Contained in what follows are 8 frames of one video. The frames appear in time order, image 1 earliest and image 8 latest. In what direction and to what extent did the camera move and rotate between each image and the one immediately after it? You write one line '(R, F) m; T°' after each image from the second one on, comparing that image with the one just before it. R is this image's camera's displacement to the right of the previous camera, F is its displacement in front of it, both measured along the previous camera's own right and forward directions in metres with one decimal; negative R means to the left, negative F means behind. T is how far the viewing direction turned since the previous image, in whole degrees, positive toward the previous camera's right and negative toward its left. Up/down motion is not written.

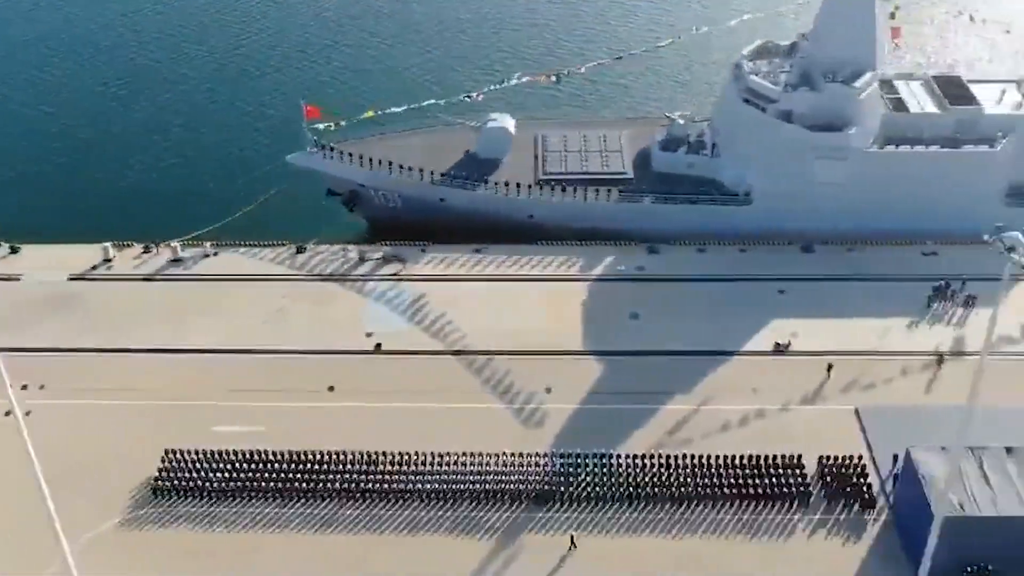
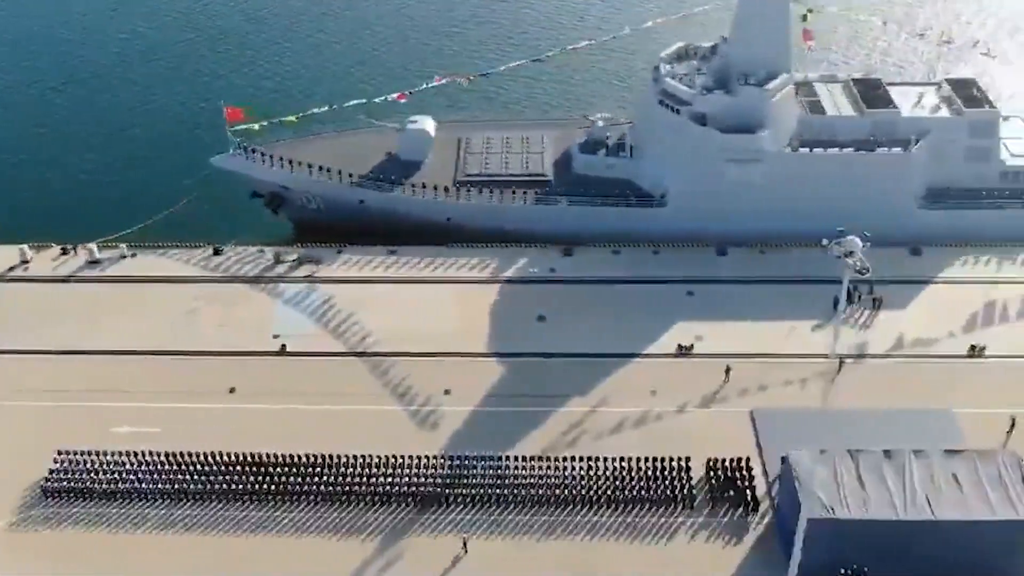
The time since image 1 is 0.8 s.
(+2.9, -0.1) m; 0°
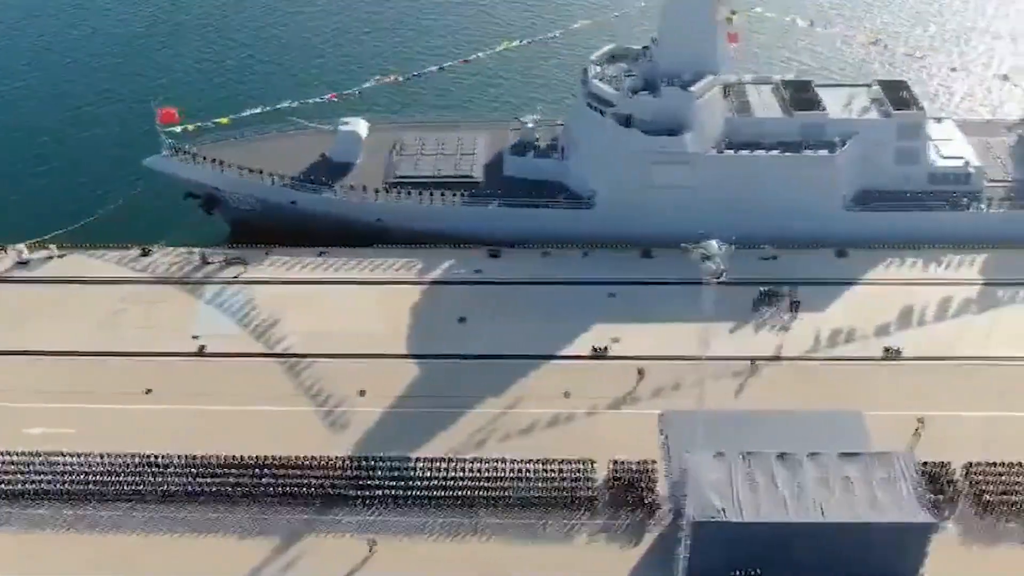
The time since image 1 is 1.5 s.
(+2.5, -0.1) m; 0°
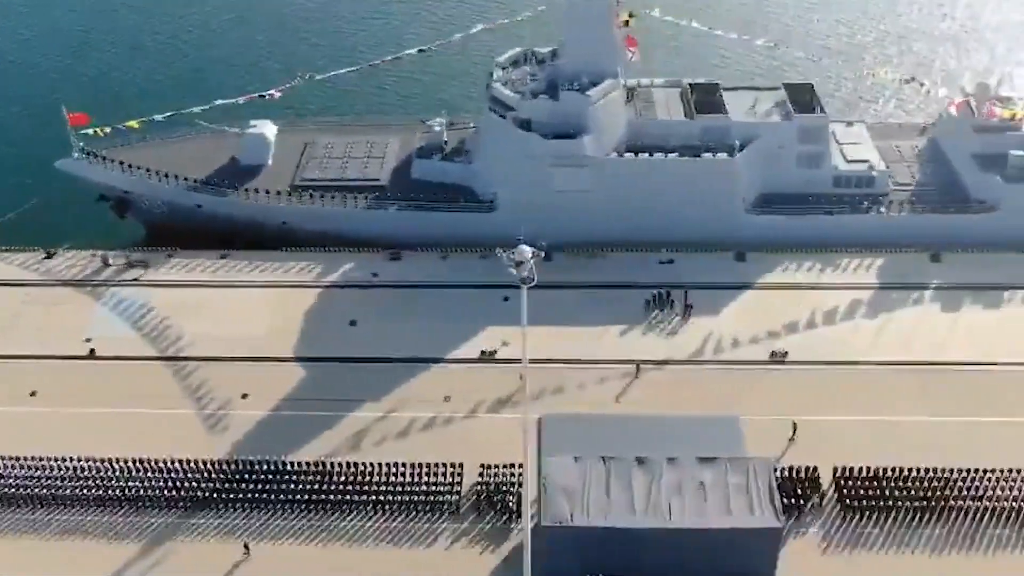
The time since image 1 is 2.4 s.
(+3.5, -0.1) m; 0°
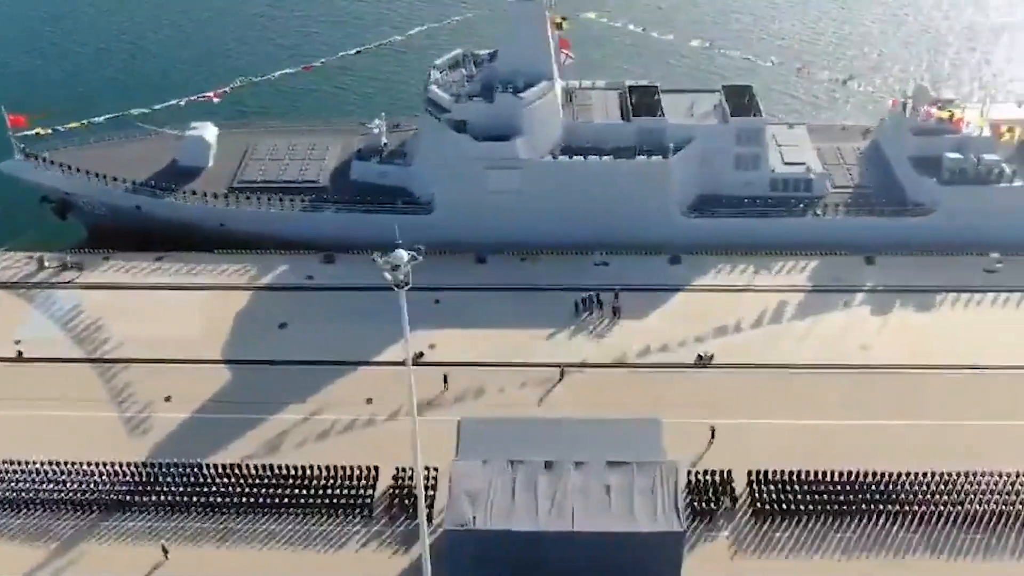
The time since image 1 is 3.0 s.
(+2.3, 0.0) m; 0°
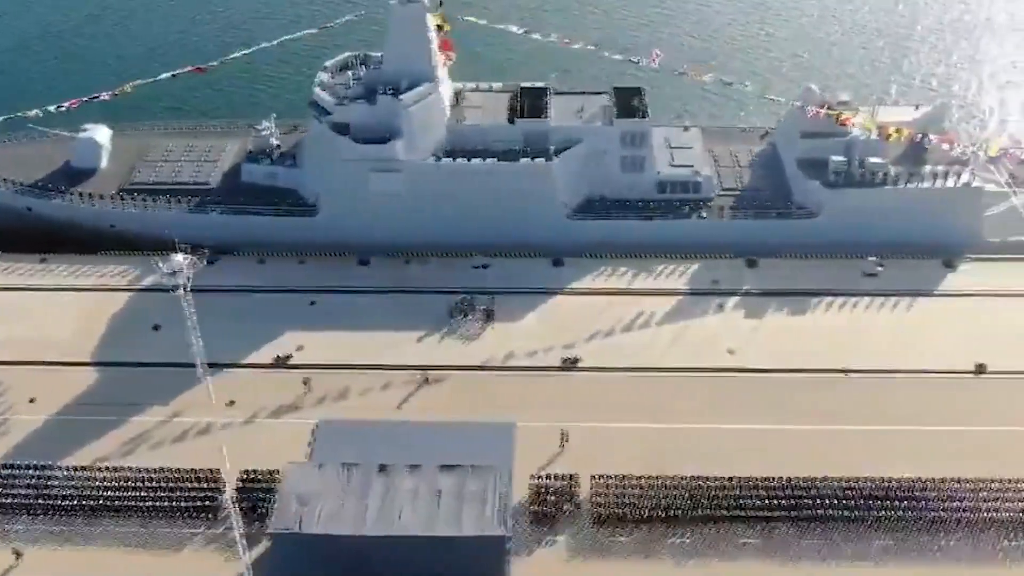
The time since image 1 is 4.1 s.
(+4.0, +0.1) m; 0°
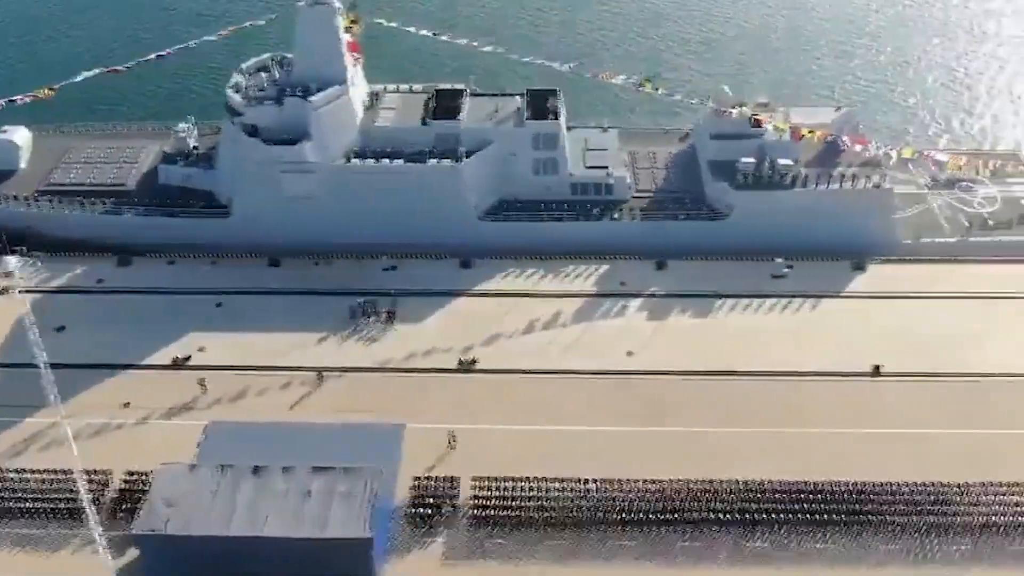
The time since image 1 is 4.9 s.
(+3.0, 0.0) m; 0°
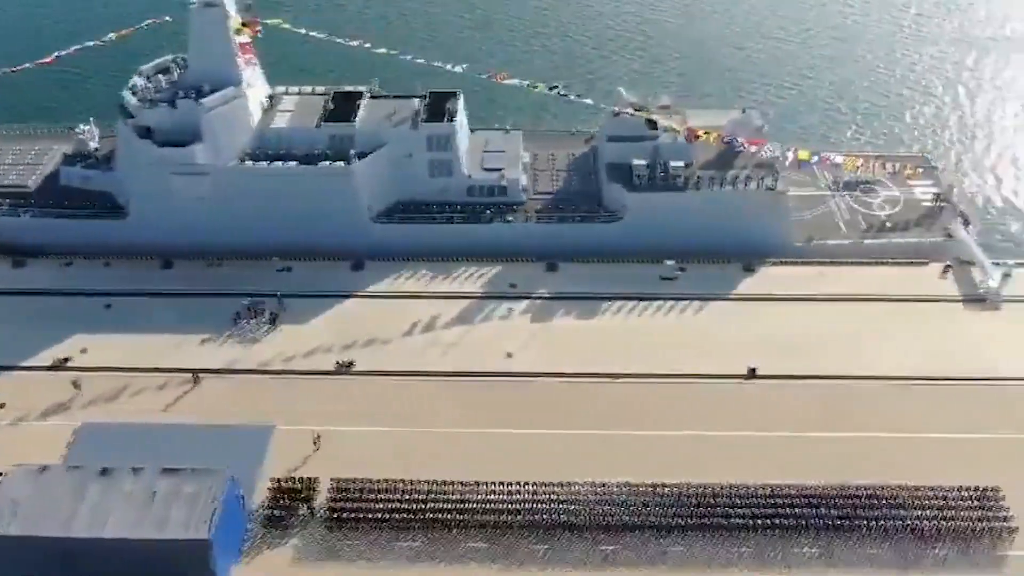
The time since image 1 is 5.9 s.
(+3.6, 0.0) m; 0°
